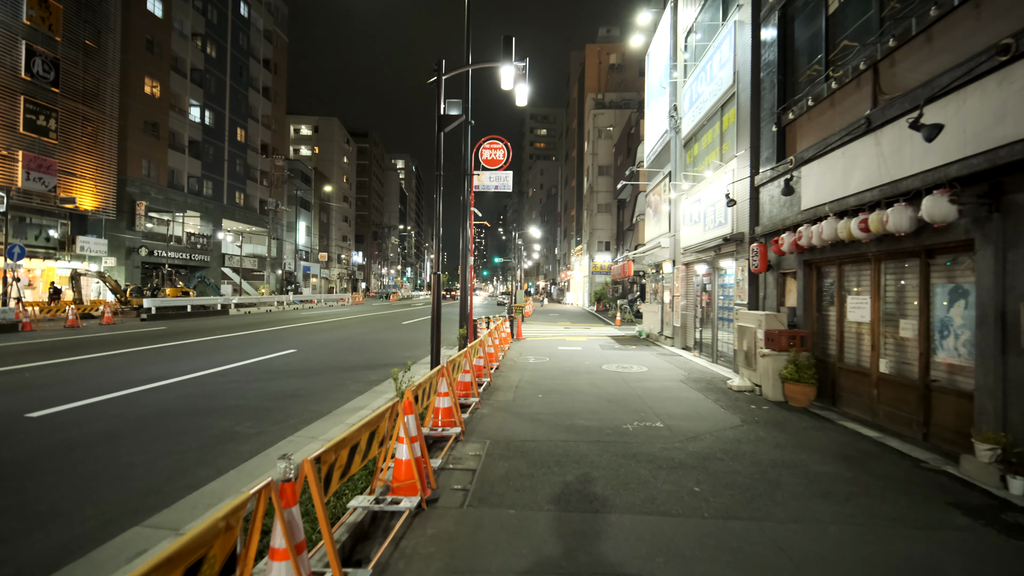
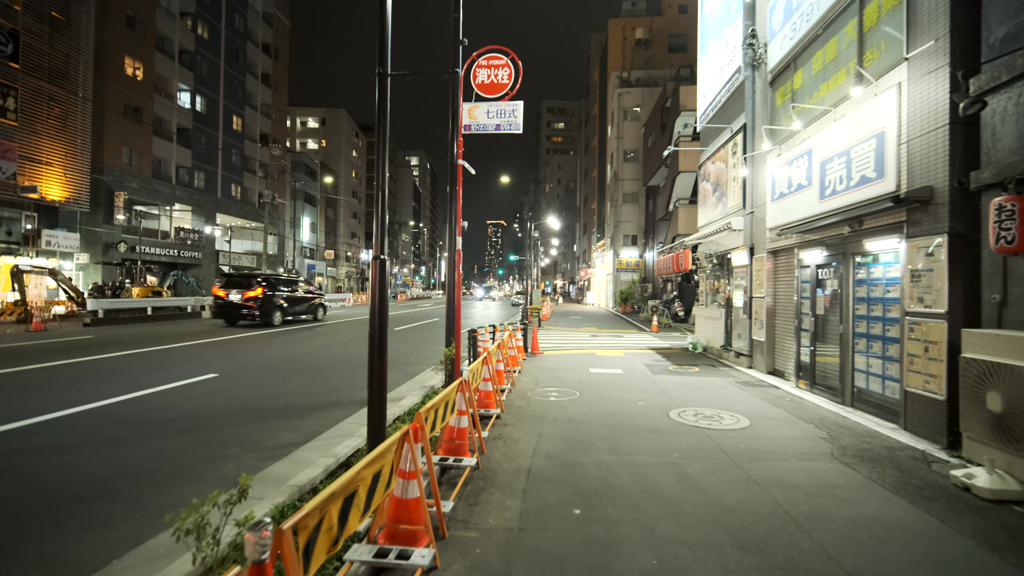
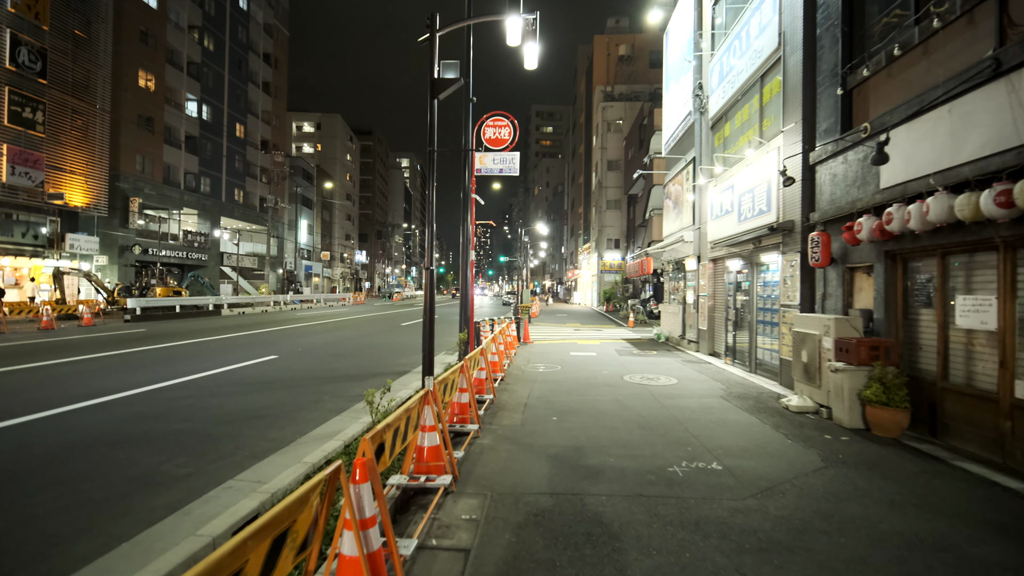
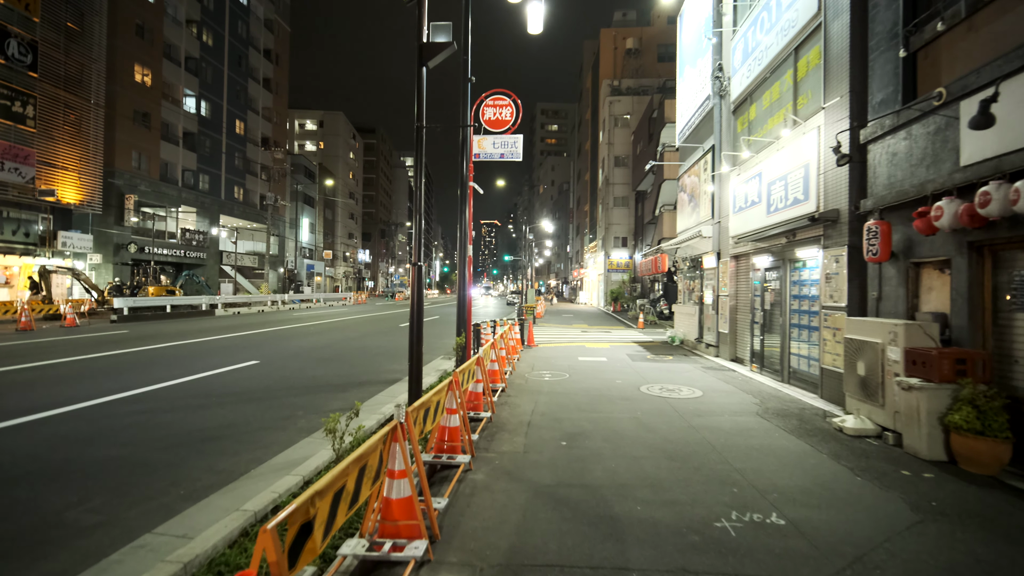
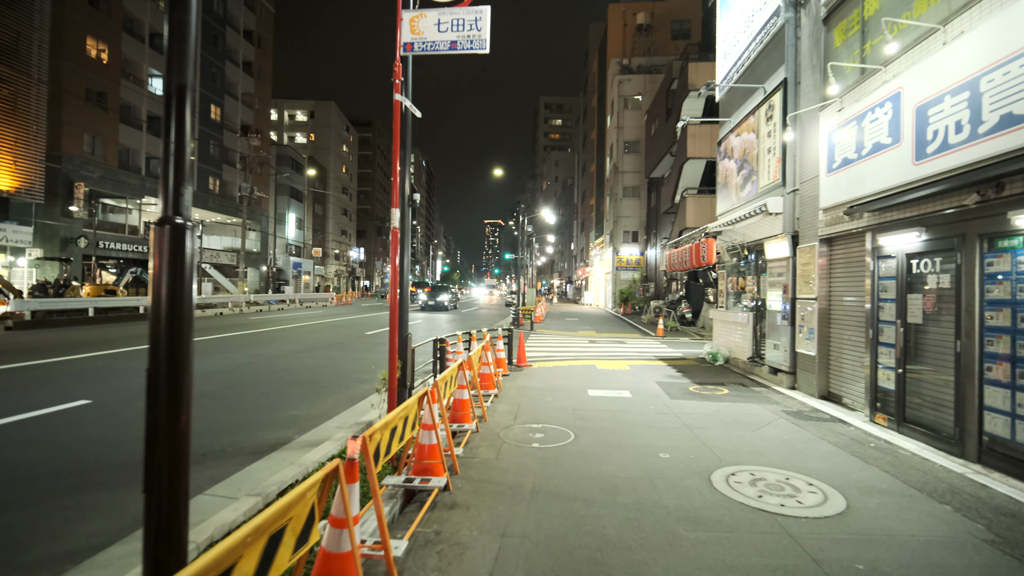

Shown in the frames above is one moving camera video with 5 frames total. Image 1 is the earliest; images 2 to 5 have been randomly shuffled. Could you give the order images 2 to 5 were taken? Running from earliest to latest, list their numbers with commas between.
3, 4, 2, 5
